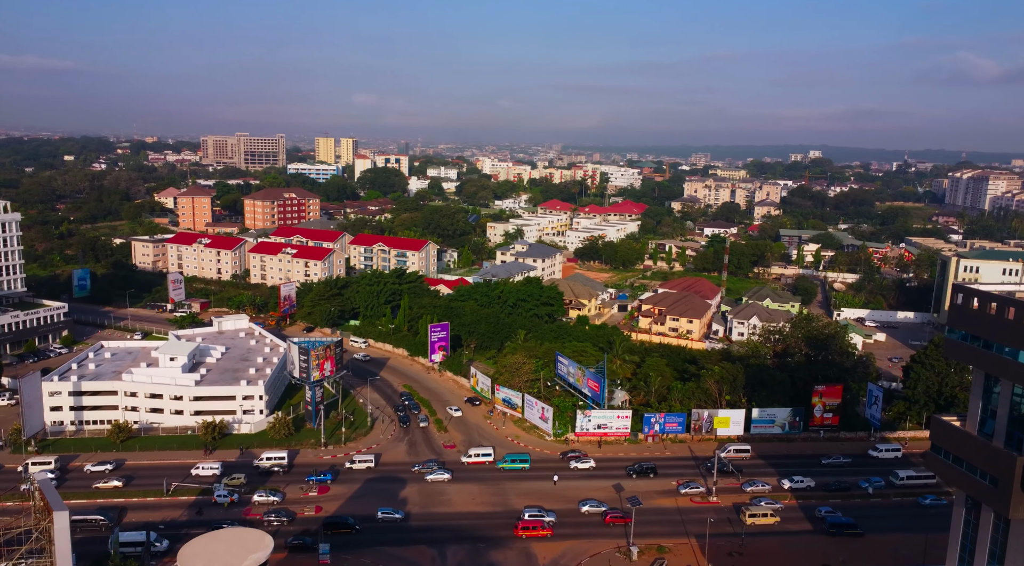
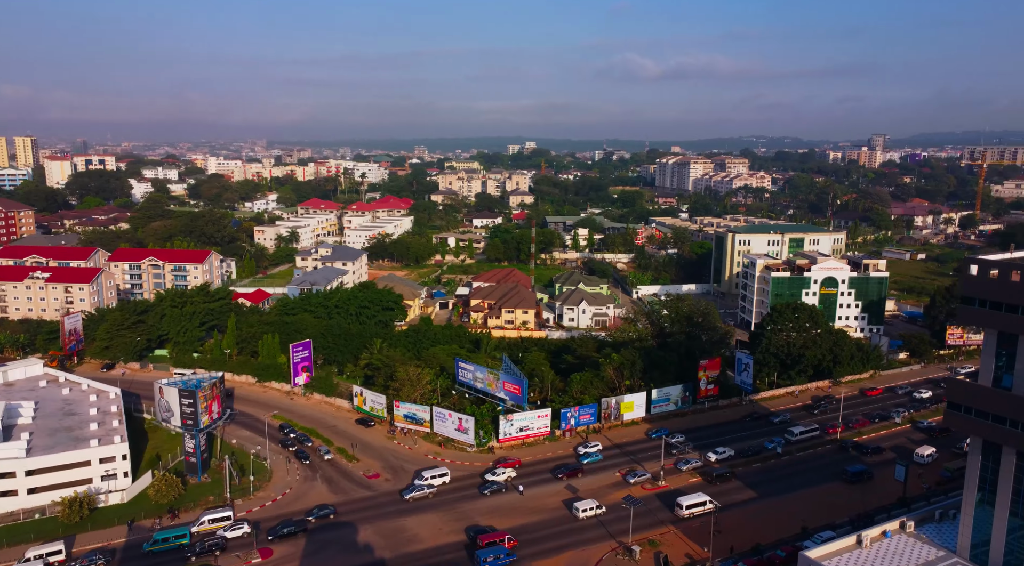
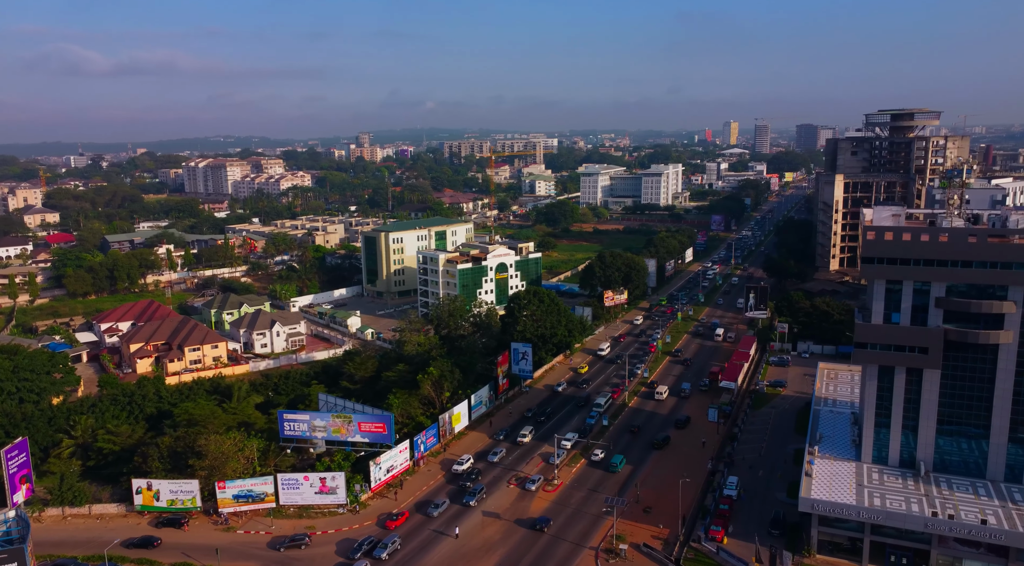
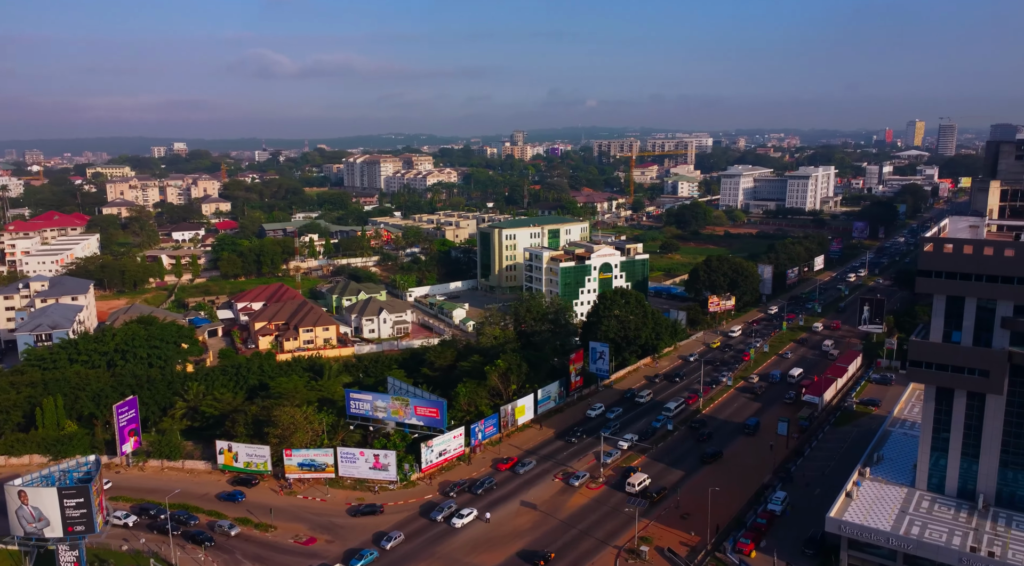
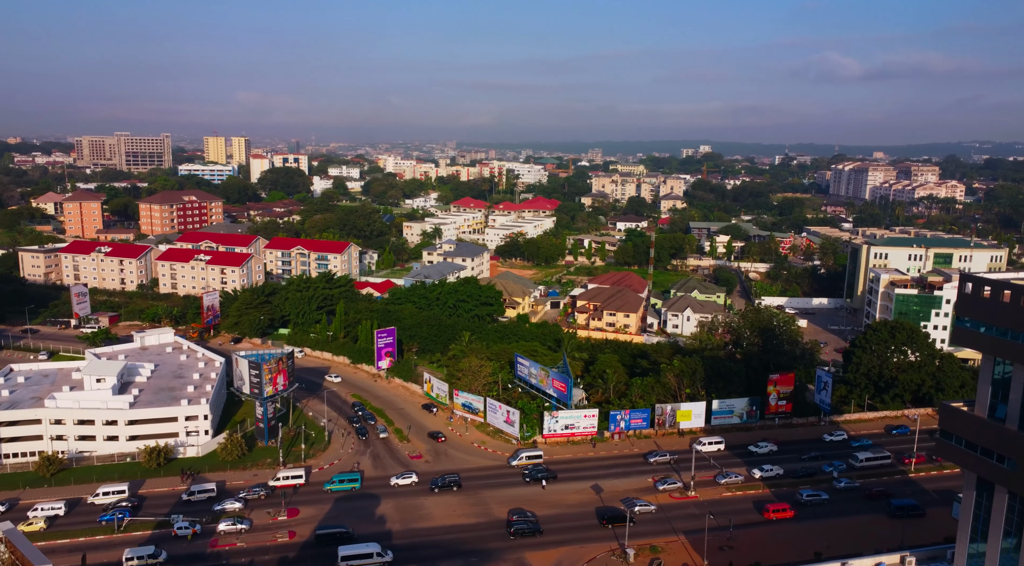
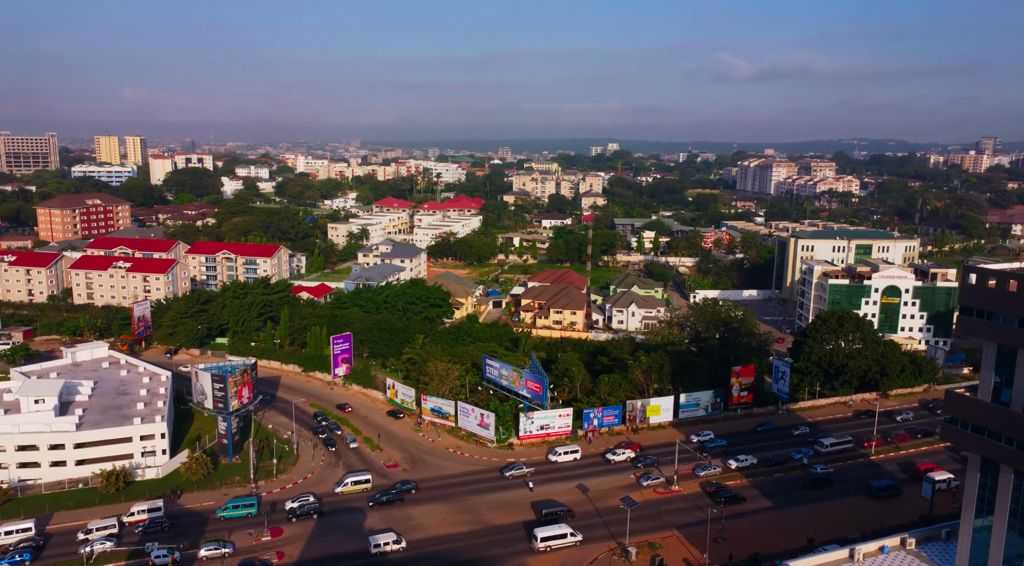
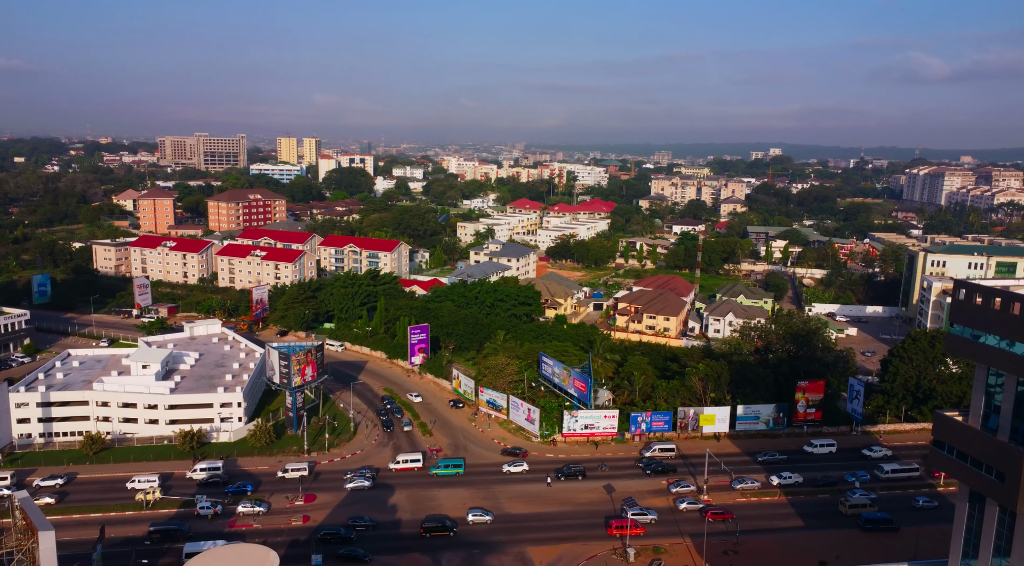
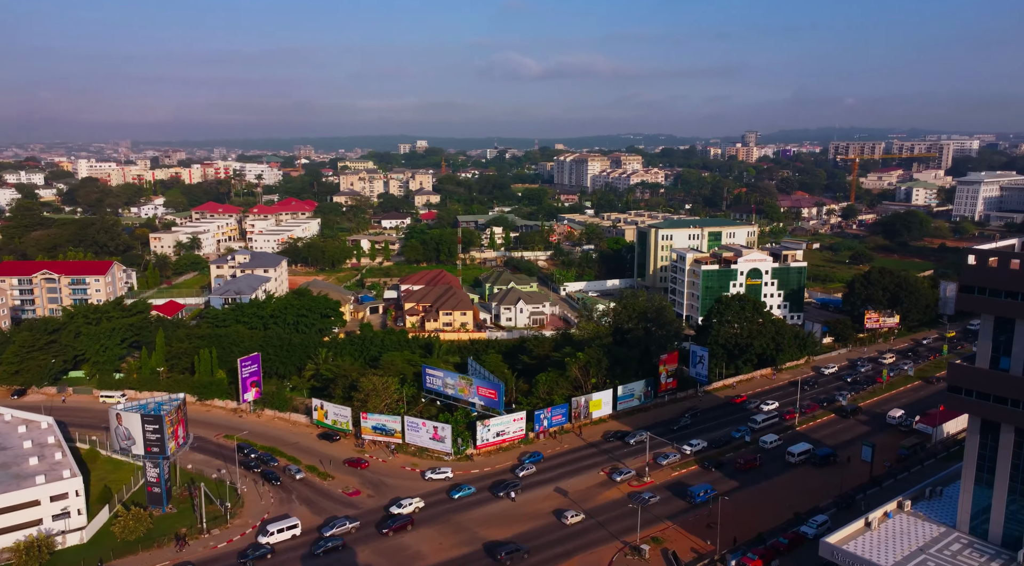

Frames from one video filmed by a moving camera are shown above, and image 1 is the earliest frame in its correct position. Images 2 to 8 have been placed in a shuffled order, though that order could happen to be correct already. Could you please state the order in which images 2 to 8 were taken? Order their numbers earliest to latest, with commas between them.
7, 5, 6, 2, 8, 4, 3
